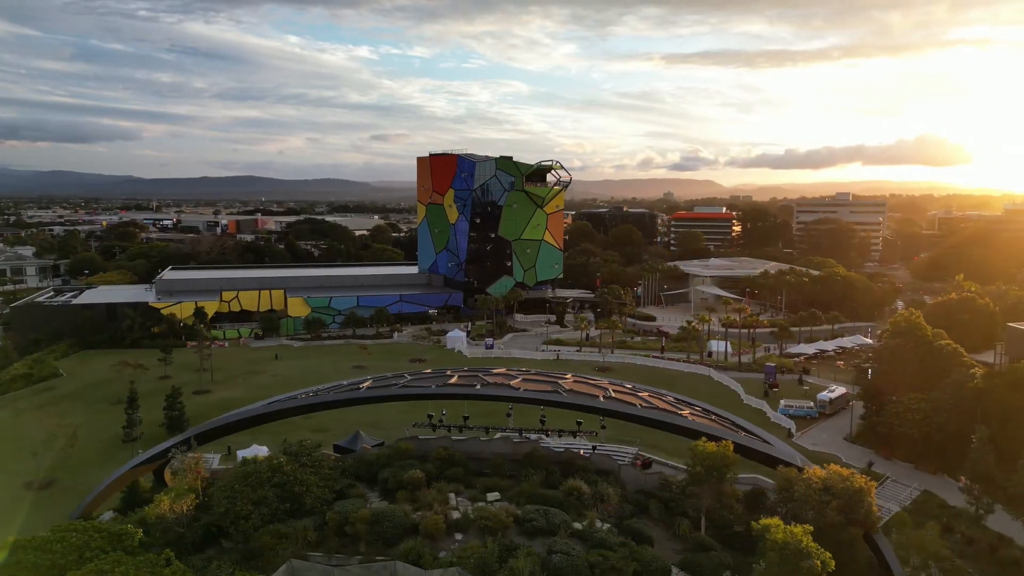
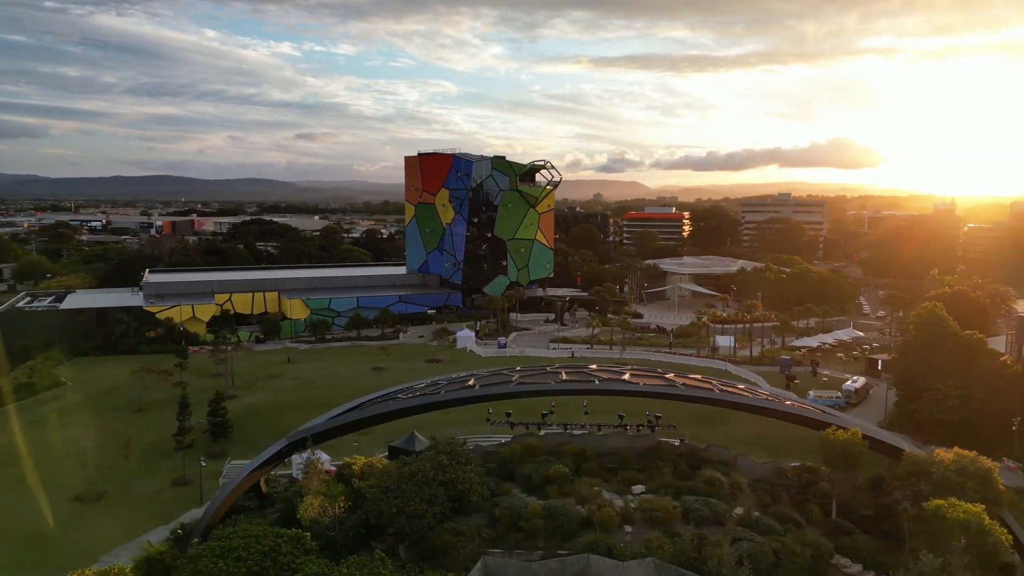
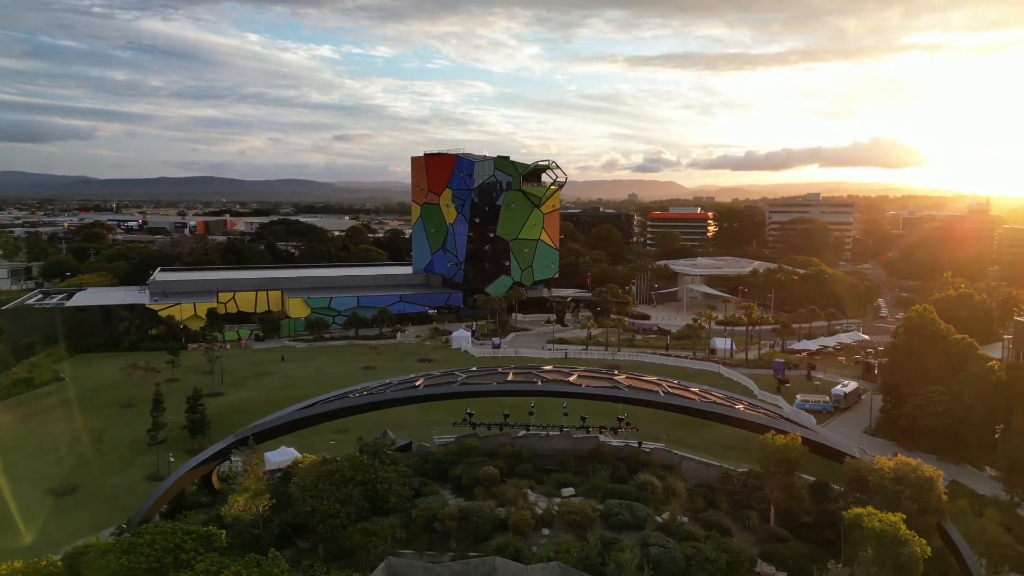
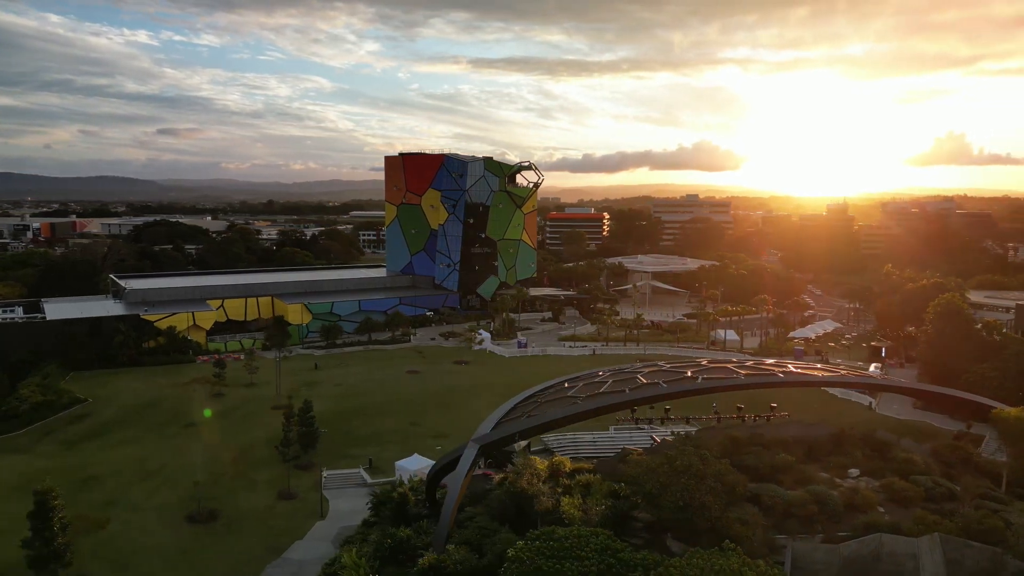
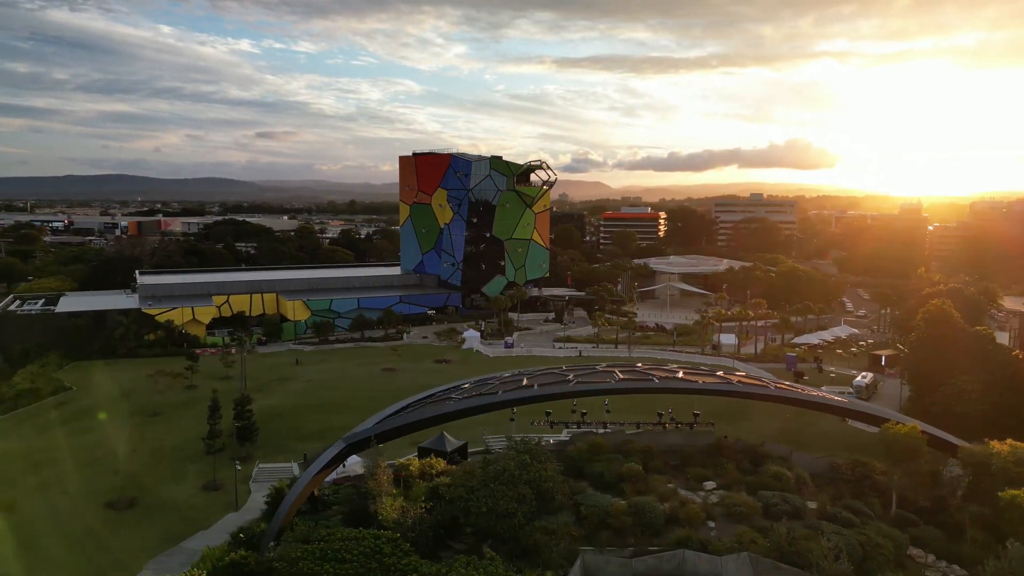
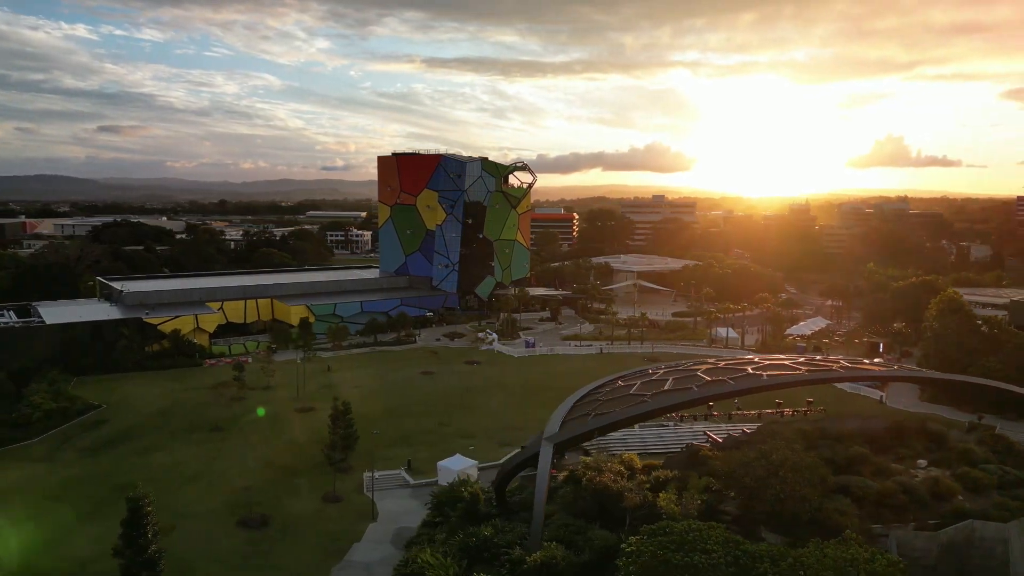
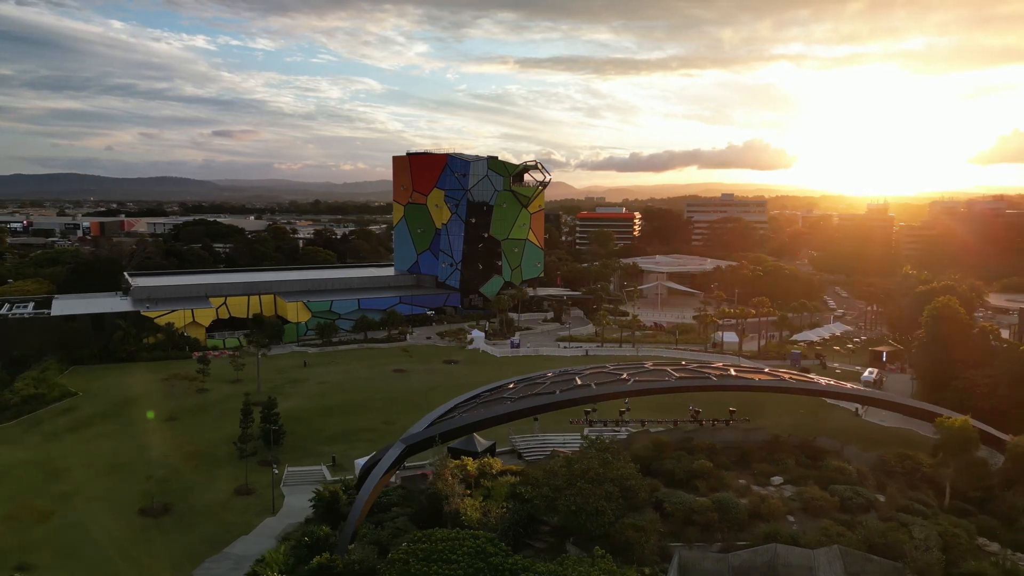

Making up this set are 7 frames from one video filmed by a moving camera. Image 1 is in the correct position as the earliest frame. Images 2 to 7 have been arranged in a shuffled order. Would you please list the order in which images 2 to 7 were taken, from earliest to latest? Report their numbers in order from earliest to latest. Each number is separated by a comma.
3, 2, 5, 7, 4, 6
